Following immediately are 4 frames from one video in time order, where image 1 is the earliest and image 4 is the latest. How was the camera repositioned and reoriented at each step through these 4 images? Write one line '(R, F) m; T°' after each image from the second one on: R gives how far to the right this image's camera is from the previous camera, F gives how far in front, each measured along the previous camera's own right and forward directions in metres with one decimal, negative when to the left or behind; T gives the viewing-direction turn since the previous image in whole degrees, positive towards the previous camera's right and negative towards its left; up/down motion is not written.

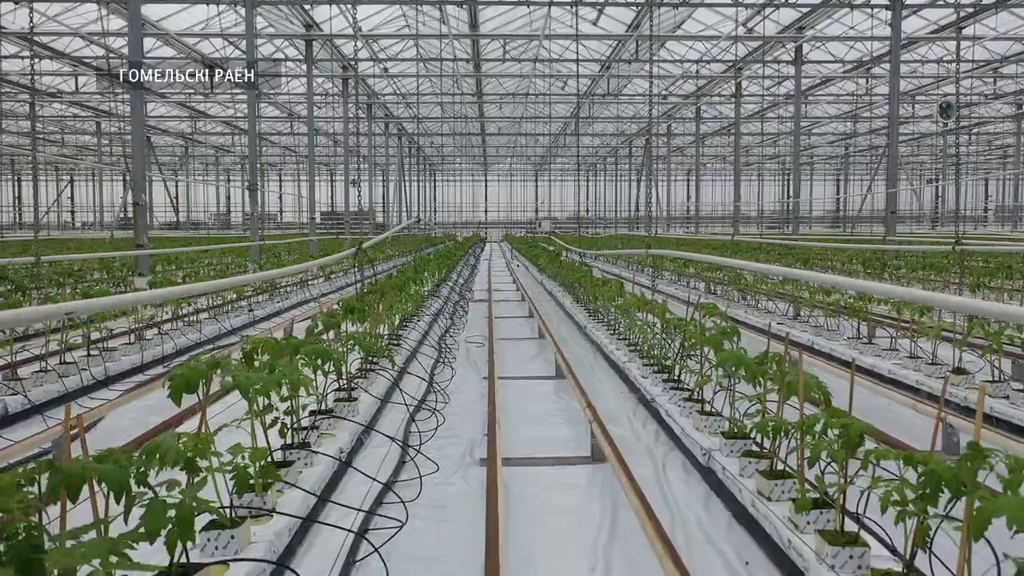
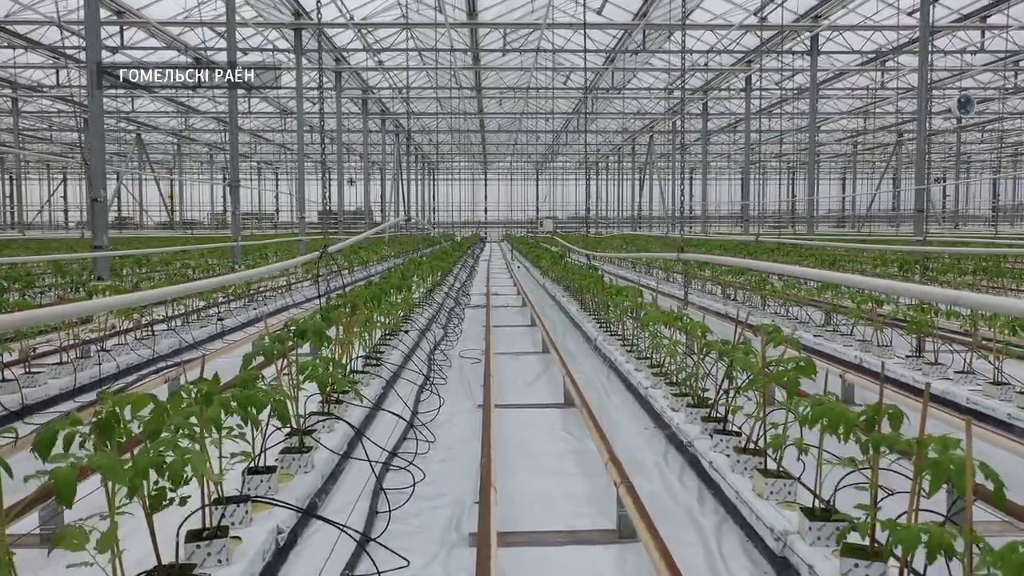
(0.0, +1.0) m; 0°
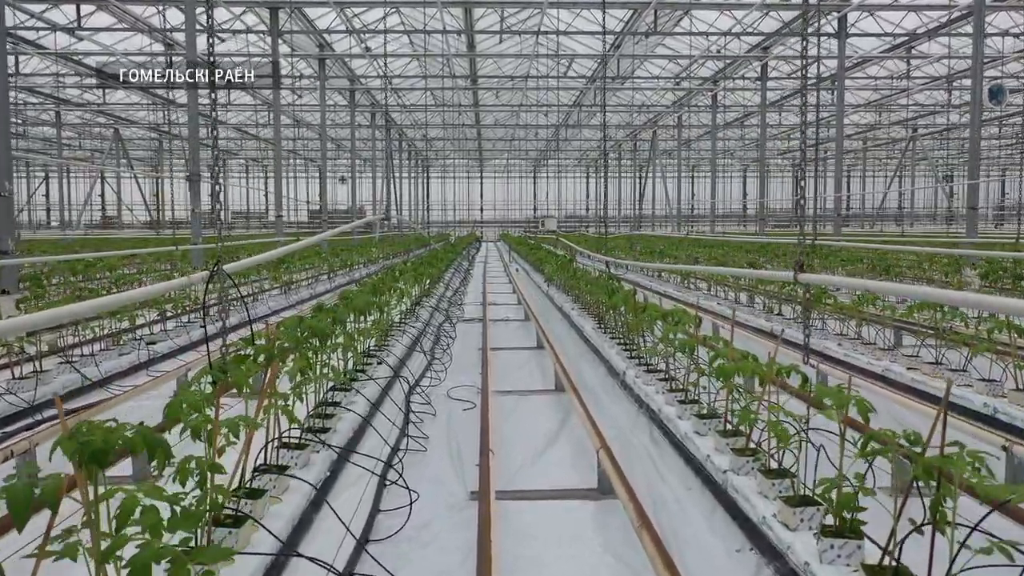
(-0.1, +1.7) m; 0°
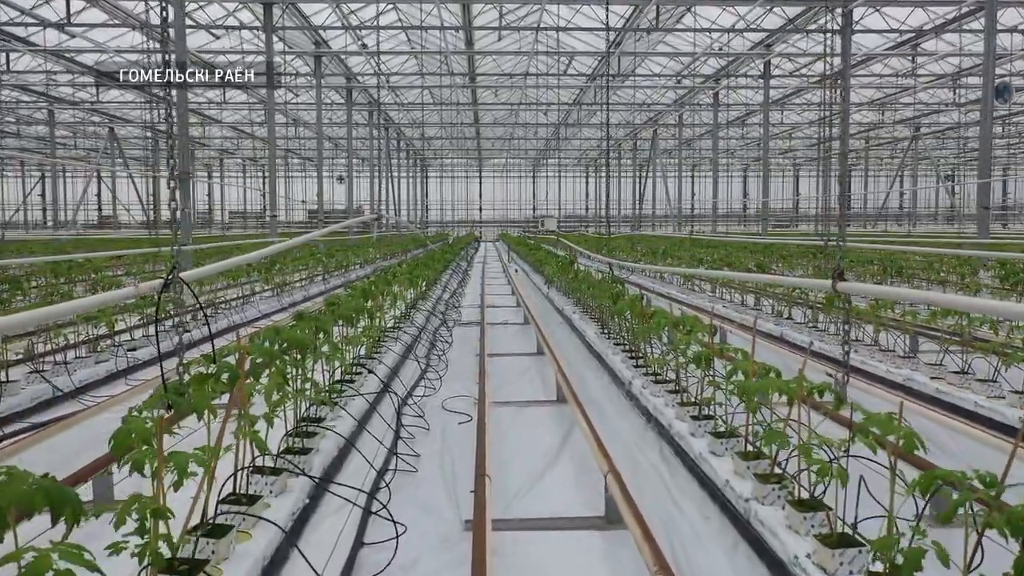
(0.0, +0.3) m; 0°
